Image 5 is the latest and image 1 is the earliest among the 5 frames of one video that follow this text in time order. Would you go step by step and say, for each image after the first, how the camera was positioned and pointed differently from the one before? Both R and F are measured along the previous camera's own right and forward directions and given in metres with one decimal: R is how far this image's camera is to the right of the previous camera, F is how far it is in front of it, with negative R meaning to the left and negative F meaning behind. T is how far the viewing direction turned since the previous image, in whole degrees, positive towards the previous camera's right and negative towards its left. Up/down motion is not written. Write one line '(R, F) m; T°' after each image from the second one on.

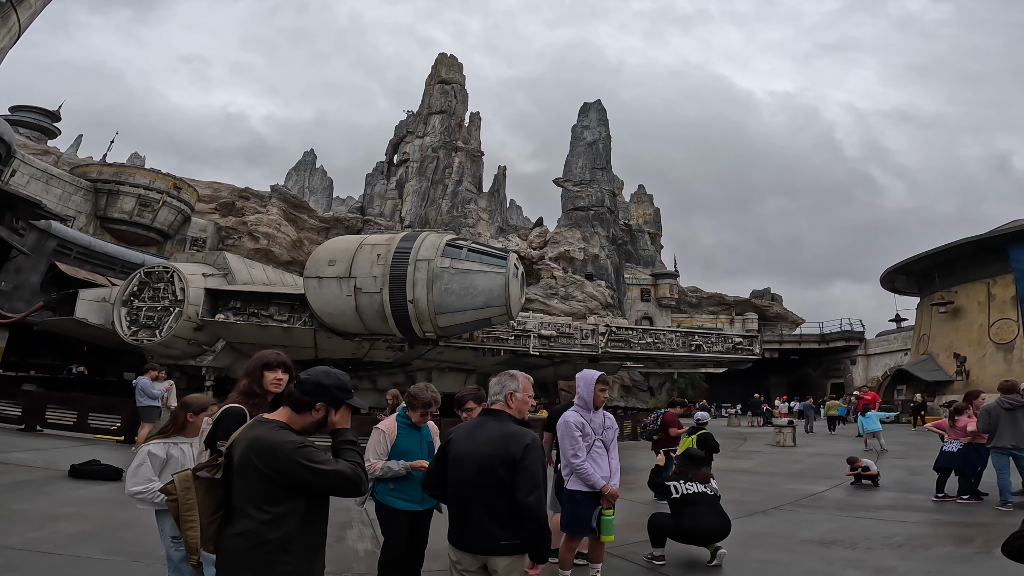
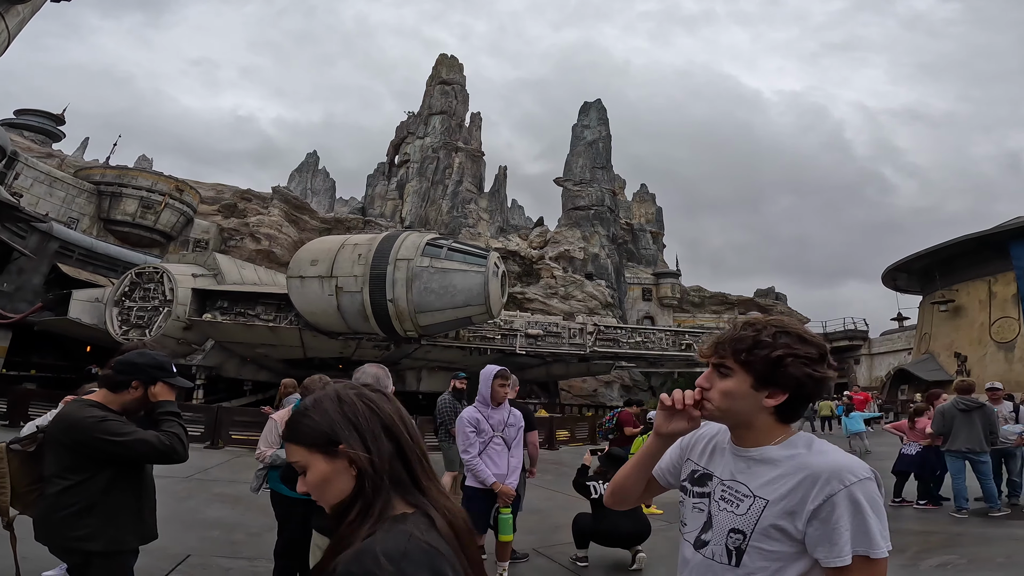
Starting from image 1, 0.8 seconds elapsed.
(+0.7, +0.1) m; -1°
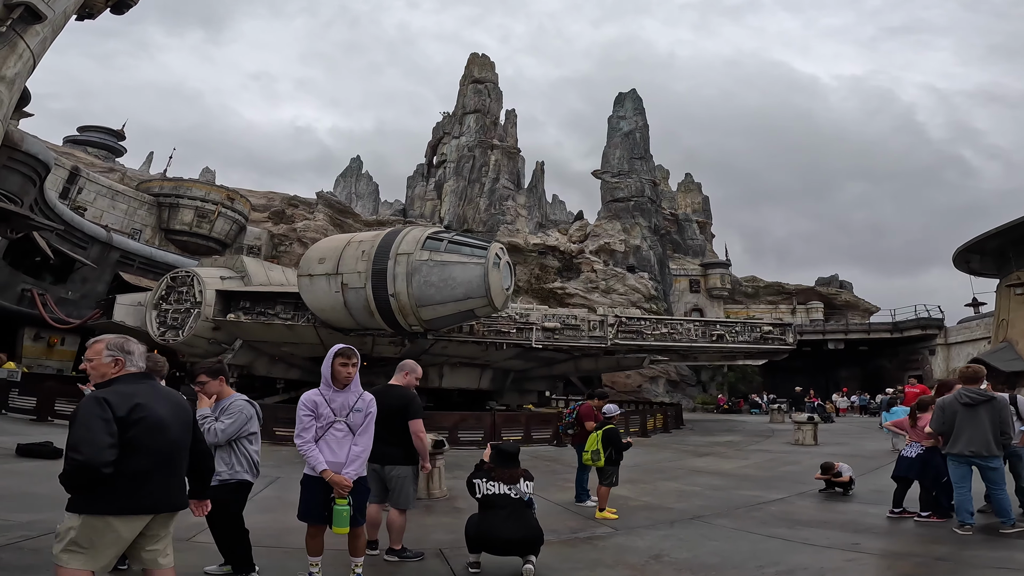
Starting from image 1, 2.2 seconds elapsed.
(+1.3, +0.6) m; -6°
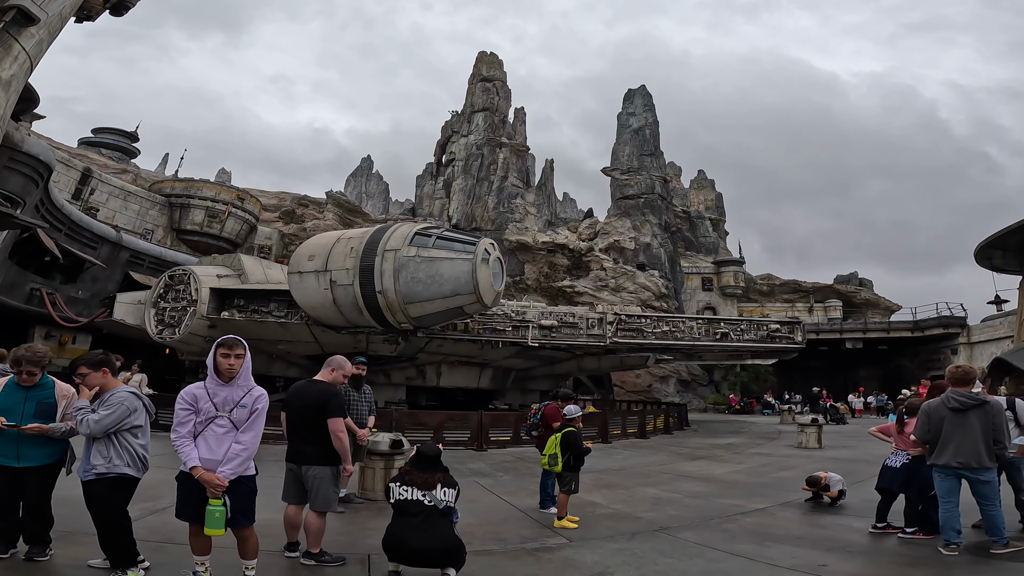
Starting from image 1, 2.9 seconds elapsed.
(+0.6, +0.4) m; -2°
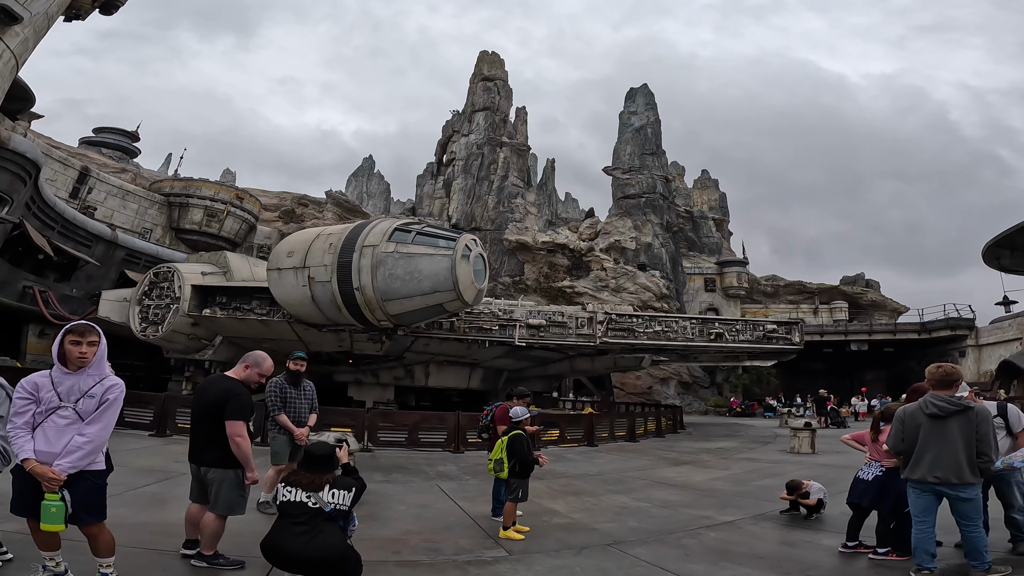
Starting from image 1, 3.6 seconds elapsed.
(+0.6, +0.5) m; -1°
